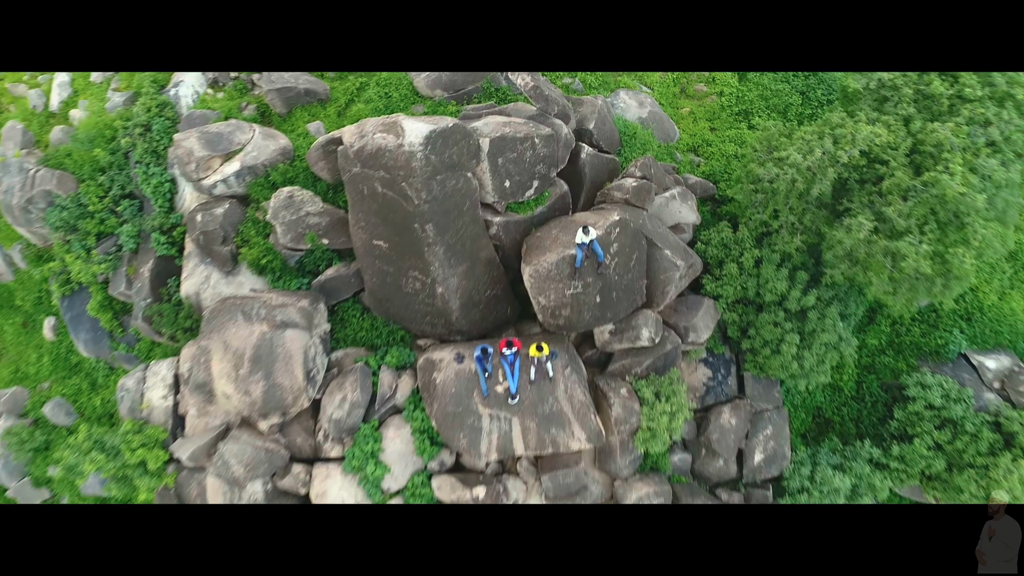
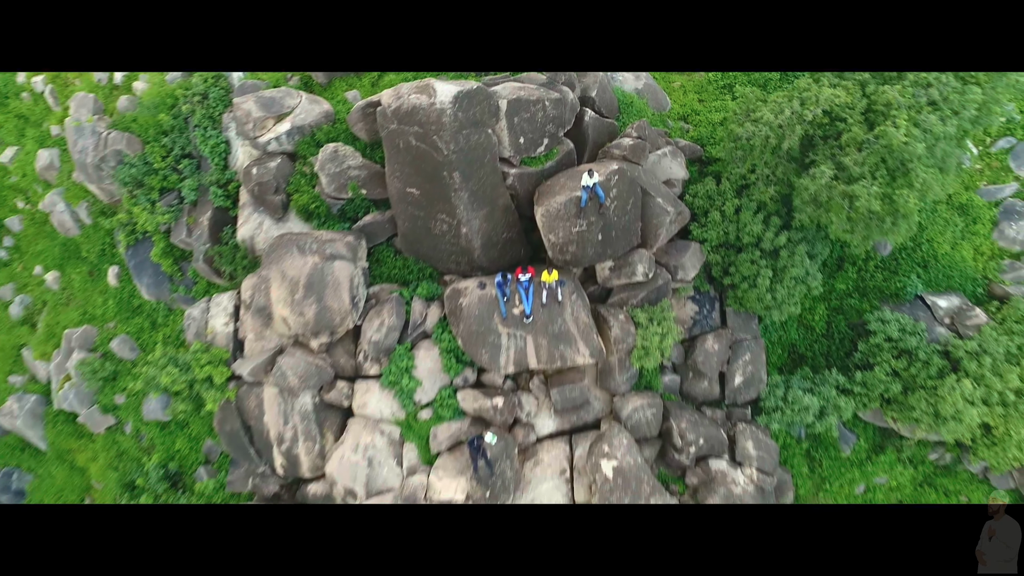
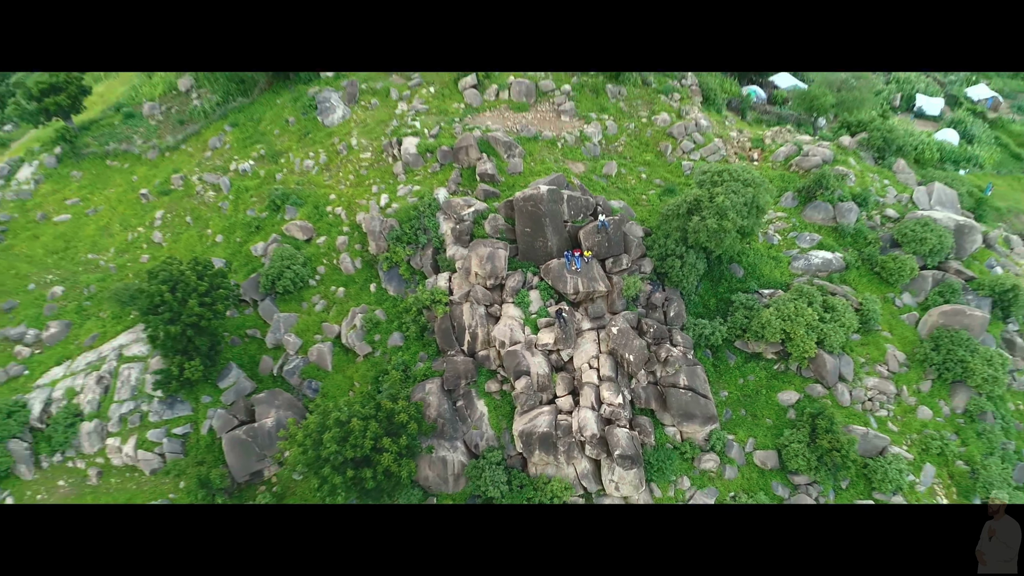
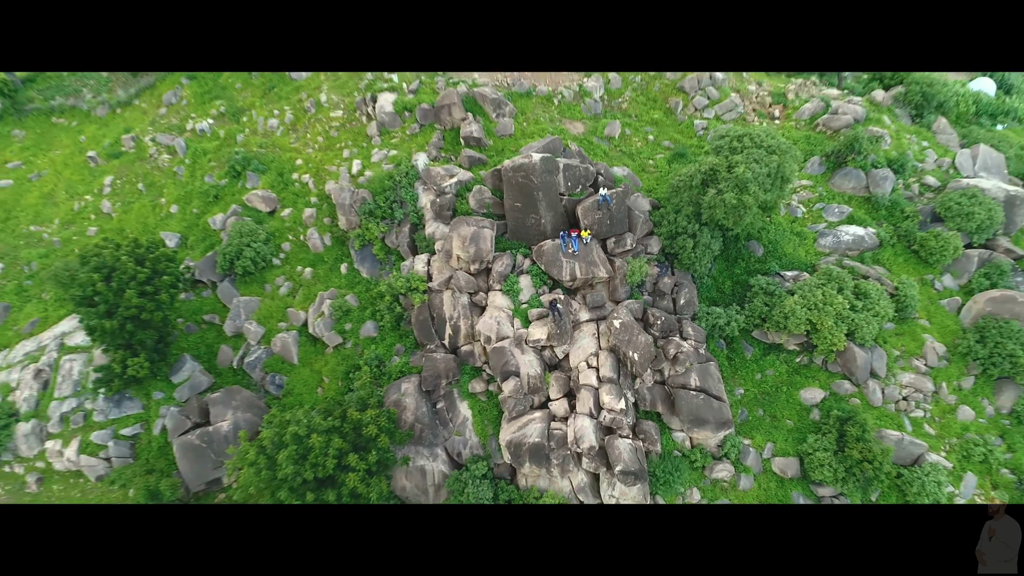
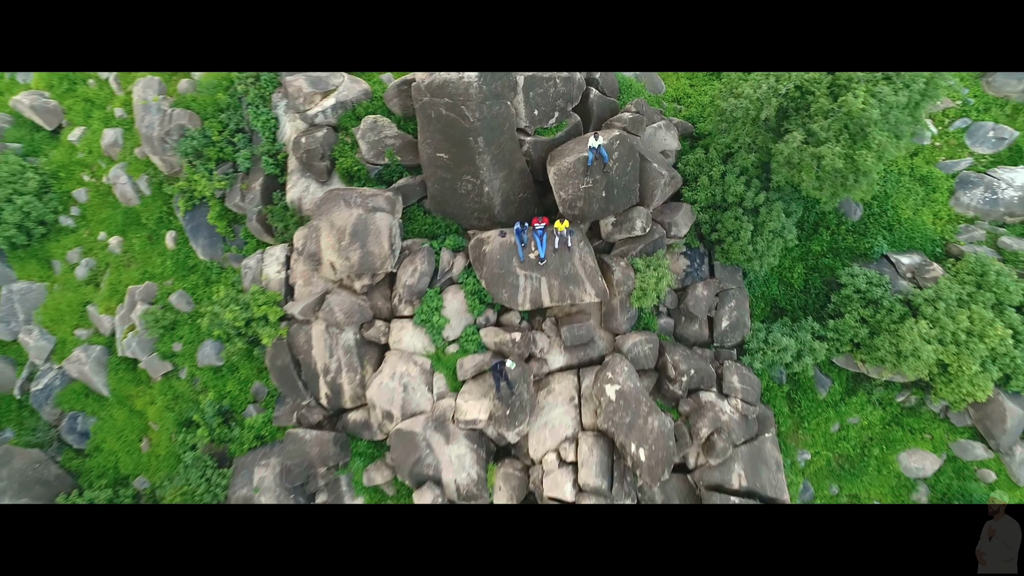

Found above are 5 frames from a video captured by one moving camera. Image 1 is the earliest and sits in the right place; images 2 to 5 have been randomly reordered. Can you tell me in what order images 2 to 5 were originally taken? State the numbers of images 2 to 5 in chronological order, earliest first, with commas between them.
2, 5, 4, 3
